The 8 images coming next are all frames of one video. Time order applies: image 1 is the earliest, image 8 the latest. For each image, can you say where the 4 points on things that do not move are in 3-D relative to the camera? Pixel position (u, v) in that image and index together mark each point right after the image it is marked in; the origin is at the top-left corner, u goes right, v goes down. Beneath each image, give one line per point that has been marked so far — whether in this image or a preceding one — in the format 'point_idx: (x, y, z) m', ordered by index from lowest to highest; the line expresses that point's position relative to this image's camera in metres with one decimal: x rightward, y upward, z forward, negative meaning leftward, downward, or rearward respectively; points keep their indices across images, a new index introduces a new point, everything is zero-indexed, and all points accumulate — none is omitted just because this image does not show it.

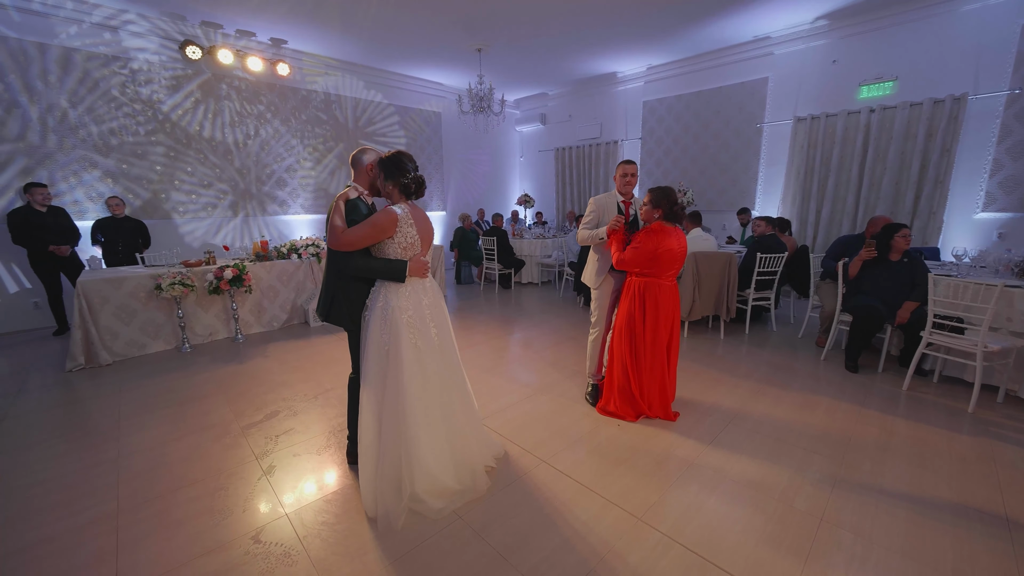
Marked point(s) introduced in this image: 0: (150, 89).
0: (-4.4, +2.4, +4.8) m
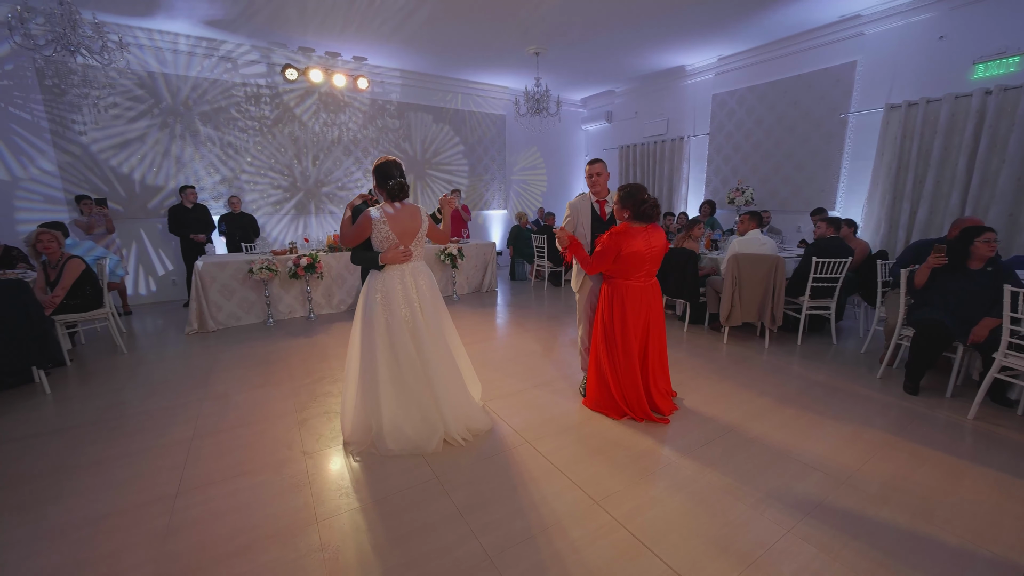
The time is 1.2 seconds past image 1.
0: (-3.7, +2.7, +5.8) m
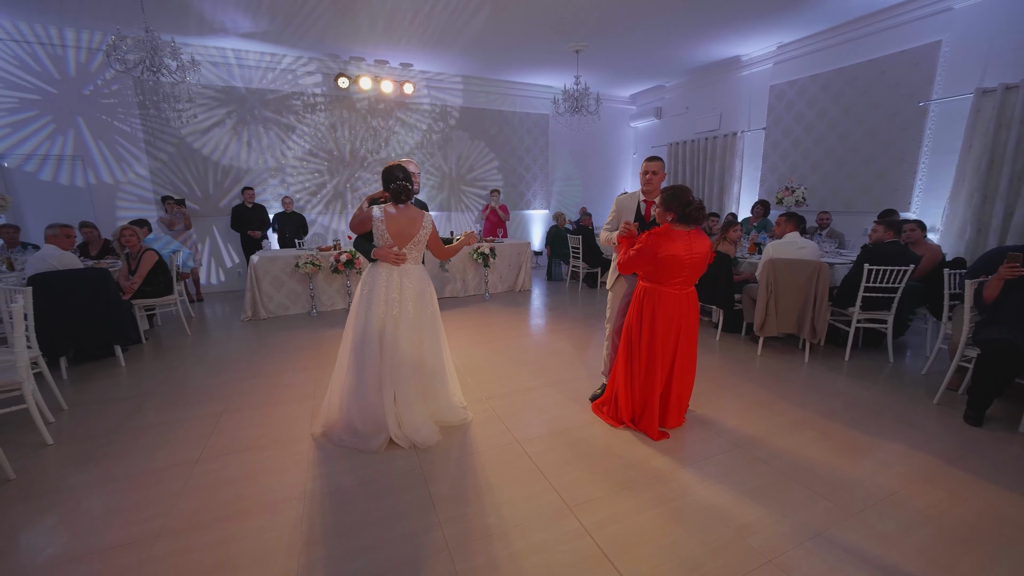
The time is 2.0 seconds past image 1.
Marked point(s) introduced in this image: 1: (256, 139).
0: (-3.1, +2.8, +6.3) m
1: (-3.8, +2.2, +6.0) m
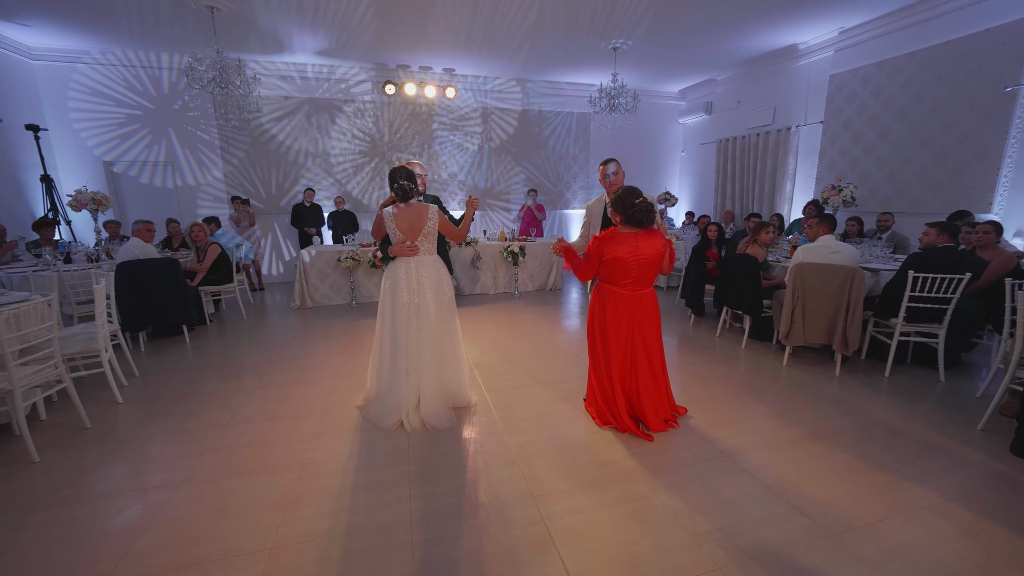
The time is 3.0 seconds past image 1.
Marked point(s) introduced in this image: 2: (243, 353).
0: (-2.5, +2.9, +6.8) m
1: (-3.3, +2.4, +6.6) m
2: (-2.7, -0.6, +3.9) m
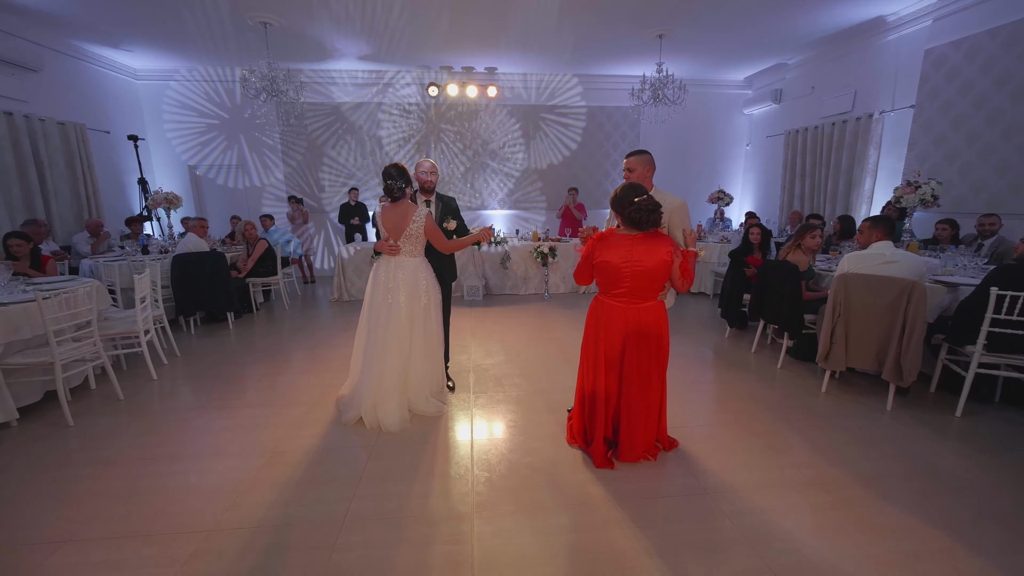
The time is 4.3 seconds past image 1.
0: (-1.8, +2.9, +7.0) m
1: (-2.6, +2.5, +6.9) m
2: (-2.5, -0.6, +4.2) m
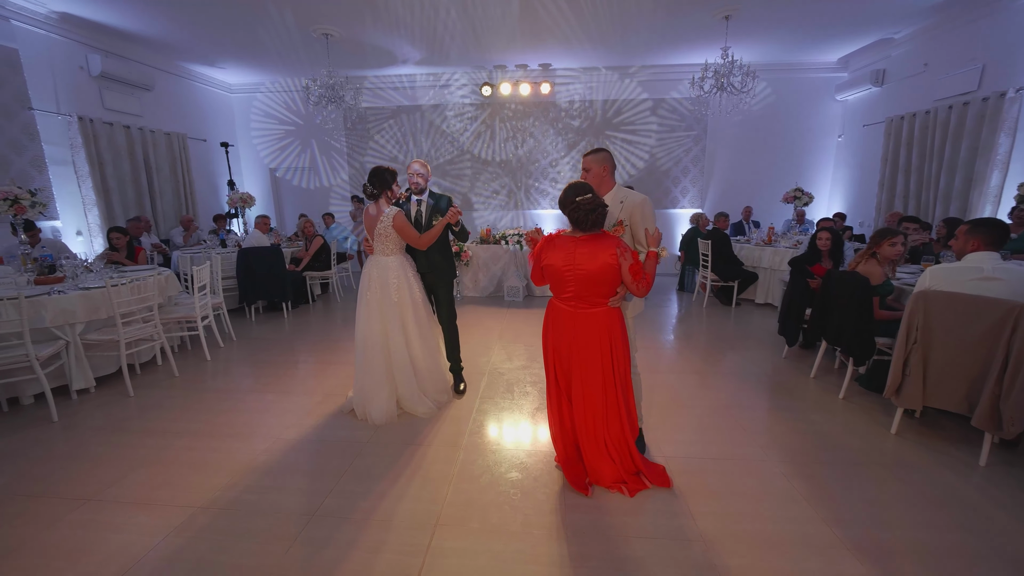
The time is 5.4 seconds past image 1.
0: (-0.9, +3.0, +7.1) m
1: (-1.7, +2.6, +7.2) m
2: (-2.2, -0.5, +4.5) m
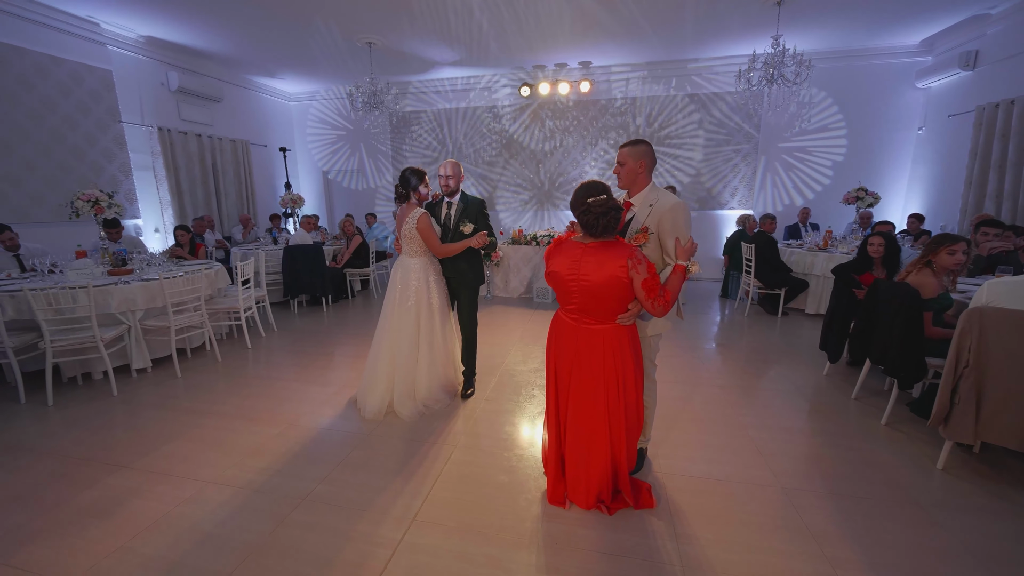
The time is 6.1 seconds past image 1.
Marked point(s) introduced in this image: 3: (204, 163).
0: (-0.2, +3.0, +7.2) m
1: (-1.0, +2.6, +7.4) m
2: (-1.9, -0.4, +4.8) m
3: (-4.6, +1.9, +5.9) m
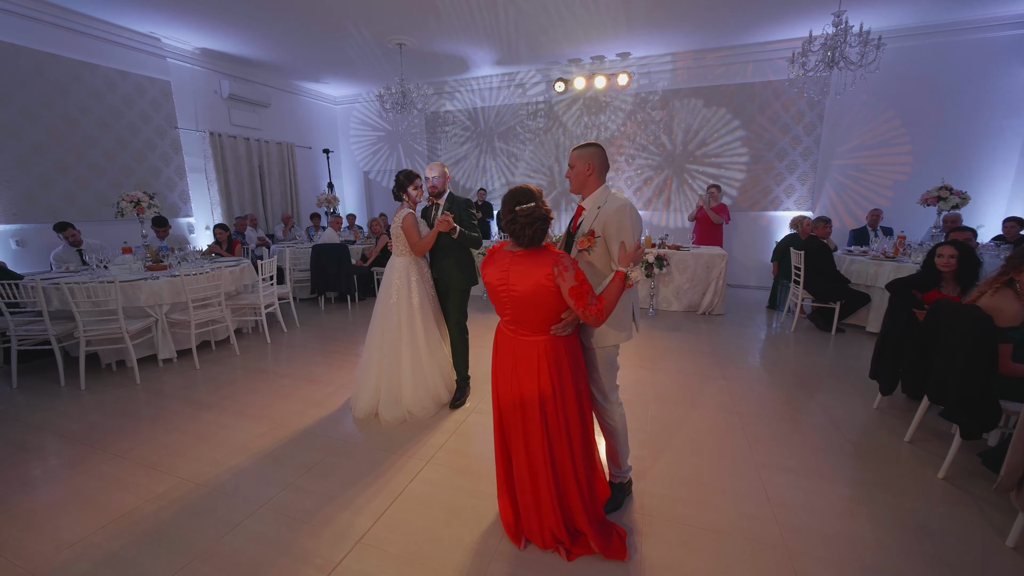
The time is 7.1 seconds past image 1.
0: (+0.4, +3.0, +7.0) m
1: (-0.4, +2.6, +7.3) m
2: (-1.7, -0.4, +4.9) m
3: (-4.2, +2.0, +6.3) m
